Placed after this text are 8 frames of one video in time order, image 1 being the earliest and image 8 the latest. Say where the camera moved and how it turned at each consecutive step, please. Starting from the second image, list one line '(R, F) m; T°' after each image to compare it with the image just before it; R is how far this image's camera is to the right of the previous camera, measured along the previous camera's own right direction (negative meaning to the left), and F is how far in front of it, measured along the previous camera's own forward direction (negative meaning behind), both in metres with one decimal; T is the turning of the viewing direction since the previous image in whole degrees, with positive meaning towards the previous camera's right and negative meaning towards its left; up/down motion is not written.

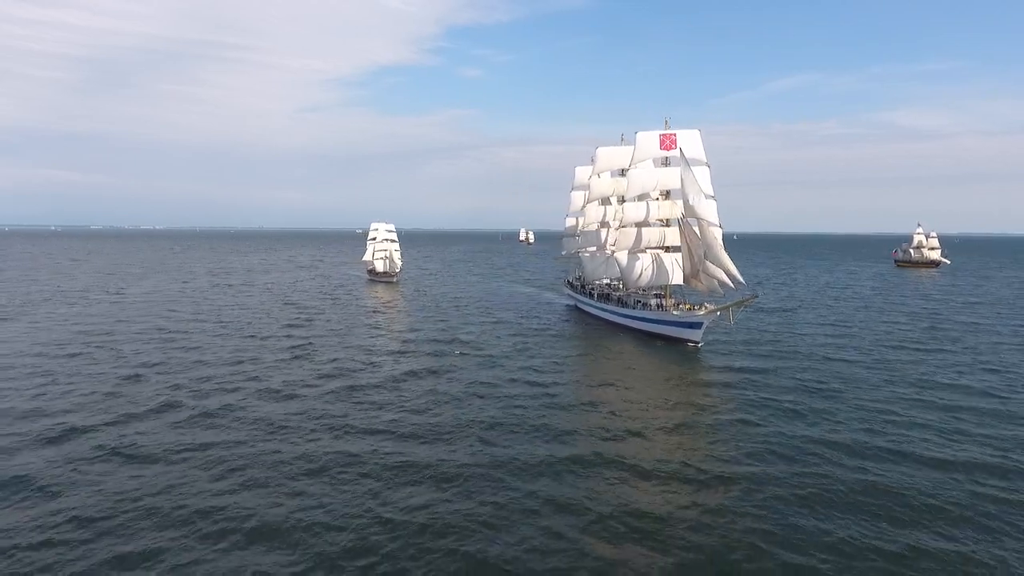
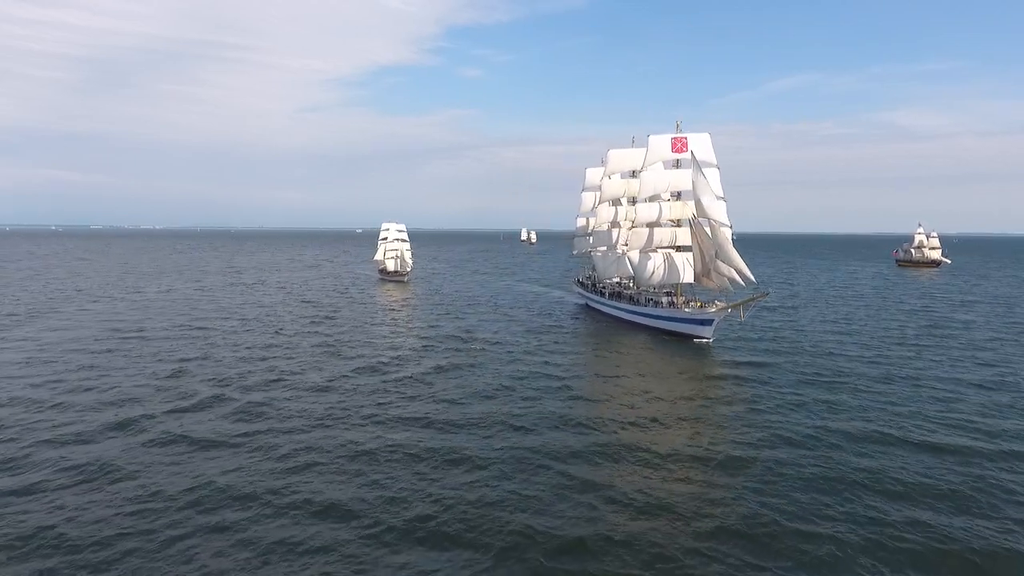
(-8.6, -2.0) m; 0°
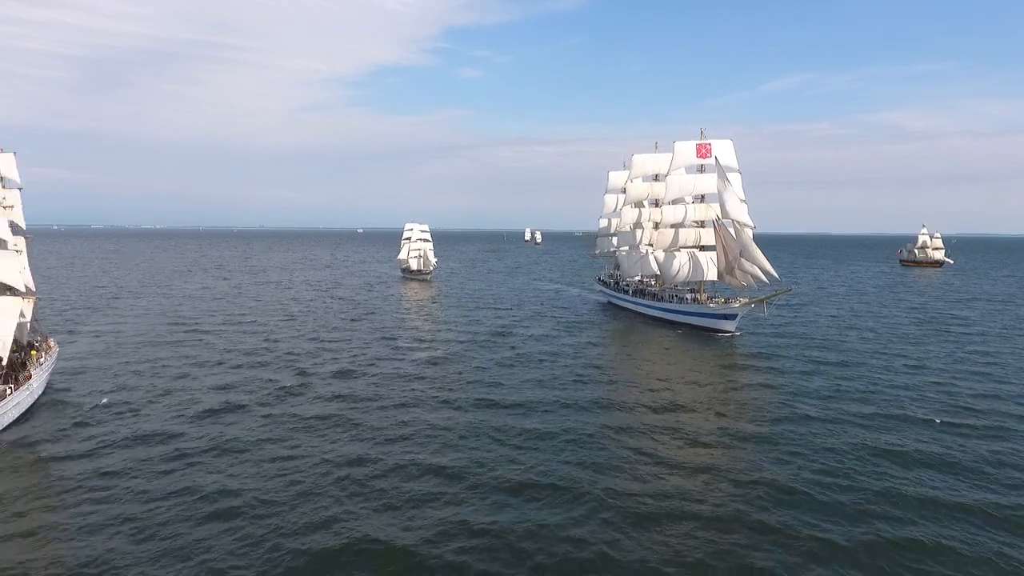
(-18.9, -3.7) m; 0°
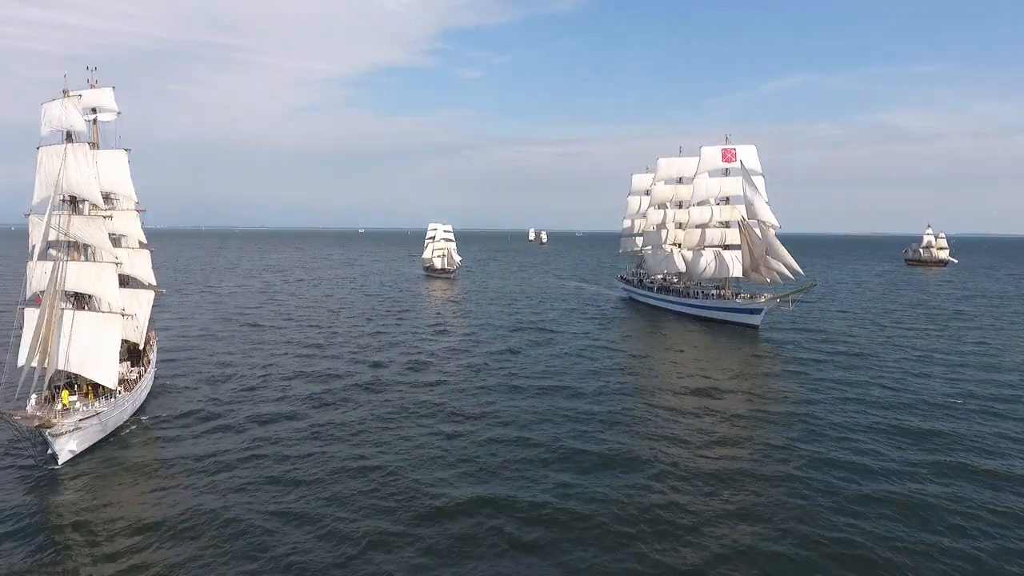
(-21.3, -3.7) m; 0°
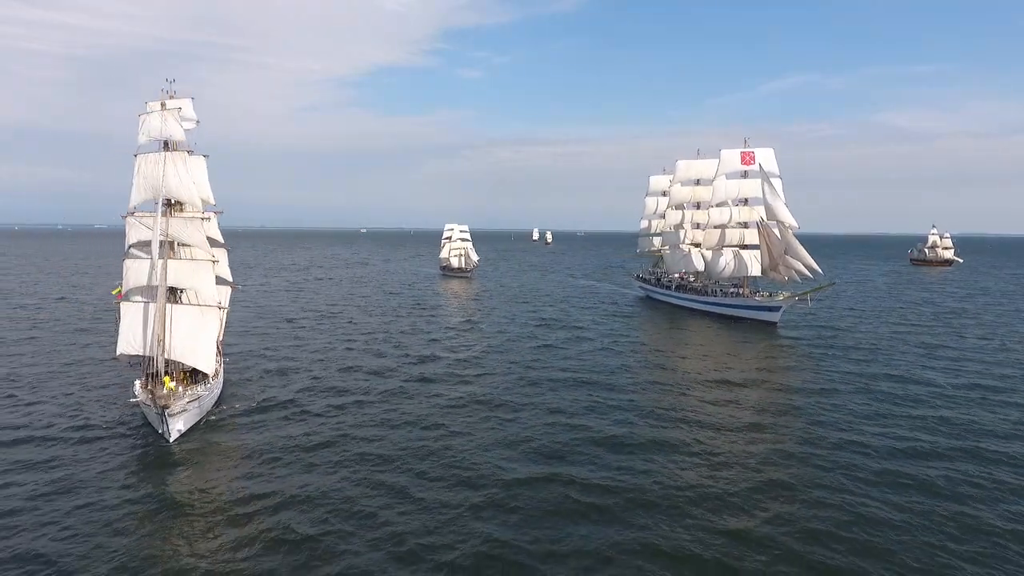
(-16.2, -2.5) m; 0°
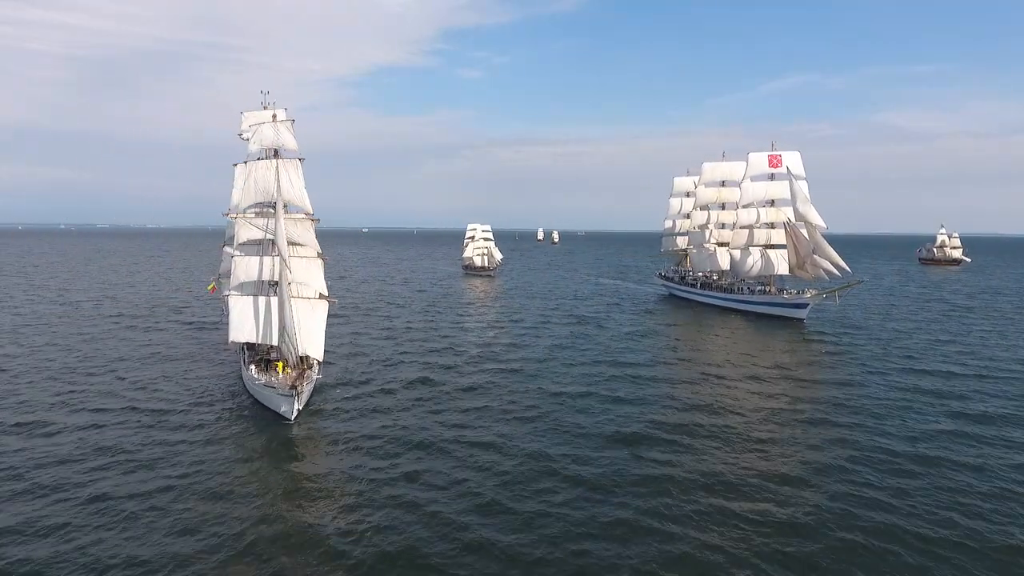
(-23.6, -3.0) m; 0°
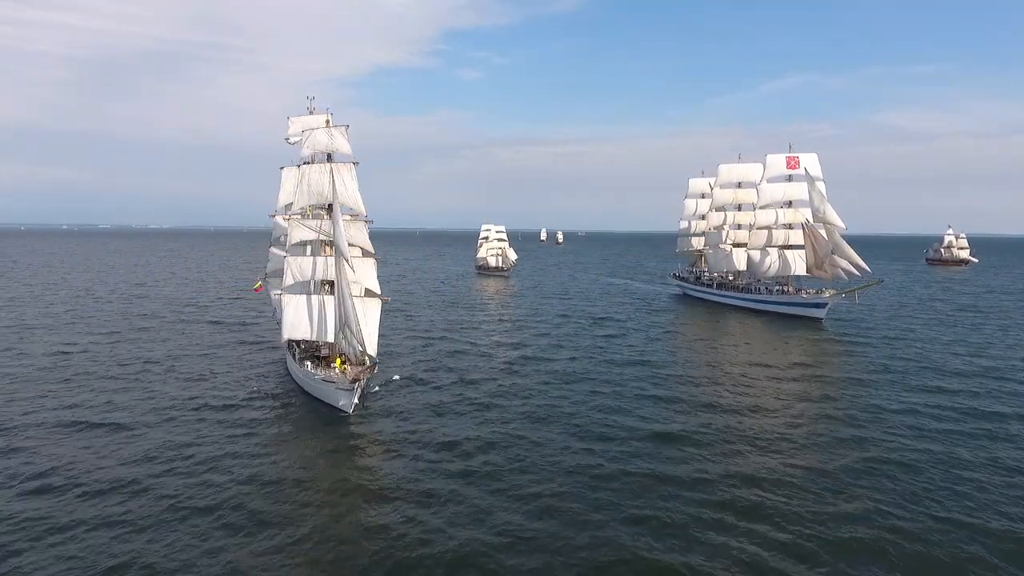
(-14.2, -1.1) m; 0°
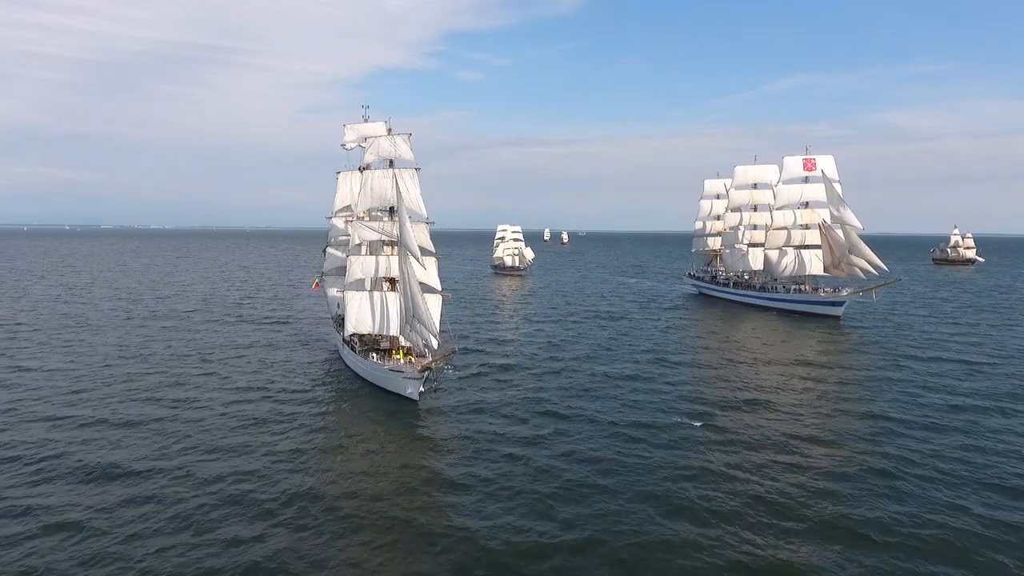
(-16.9, -2.3) m; 0°
